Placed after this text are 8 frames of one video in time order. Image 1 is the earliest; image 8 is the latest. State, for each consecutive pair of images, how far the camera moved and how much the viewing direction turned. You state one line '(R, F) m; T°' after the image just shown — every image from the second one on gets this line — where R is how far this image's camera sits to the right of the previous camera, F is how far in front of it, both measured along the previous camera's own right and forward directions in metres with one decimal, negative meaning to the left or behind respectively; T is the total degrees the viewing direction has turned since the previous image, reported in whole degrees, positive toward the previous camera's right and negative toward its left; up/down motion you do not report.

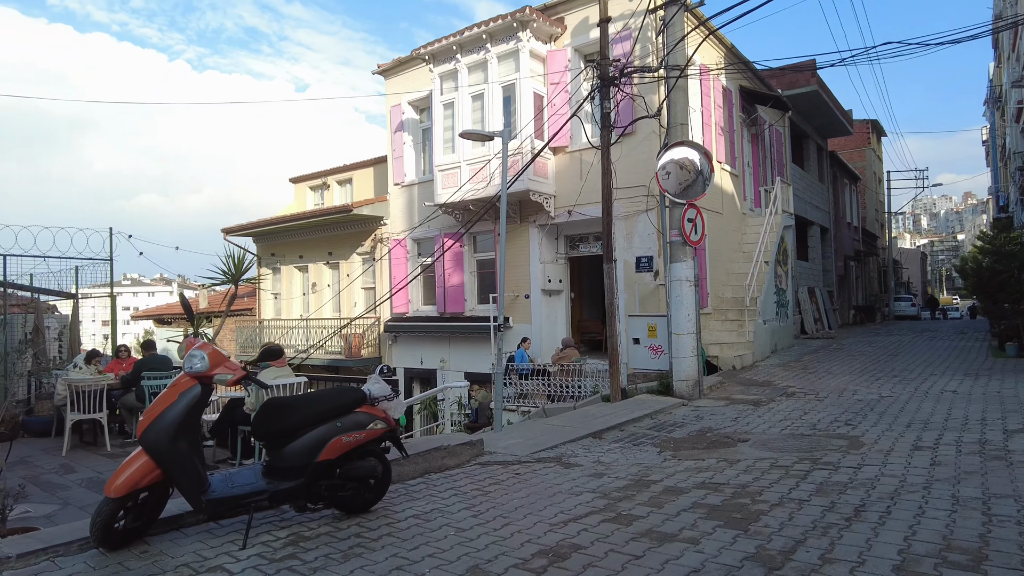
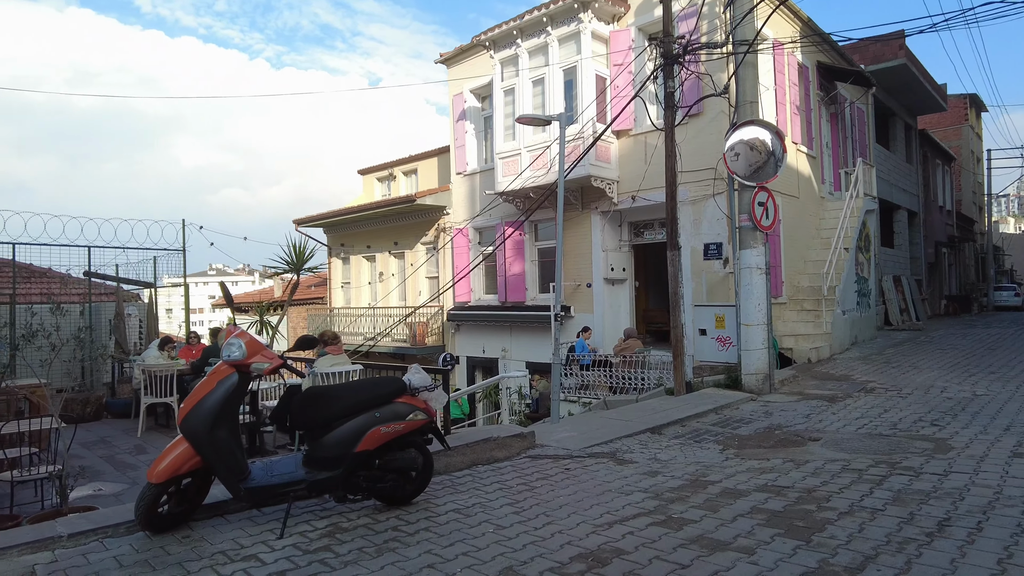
(+0.2, +0.2) m; -6°
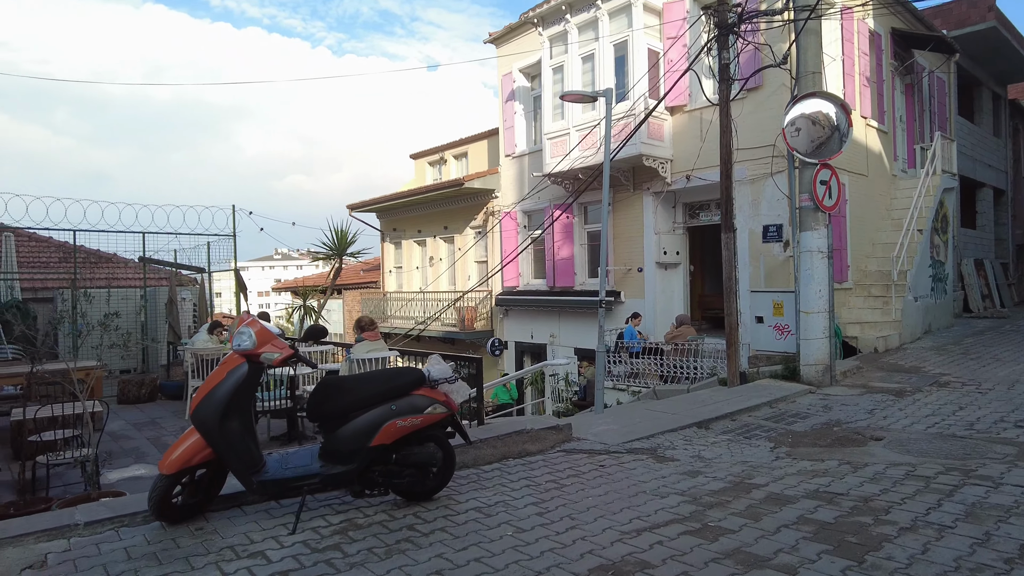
(+0.2, +0.3) m; -5°
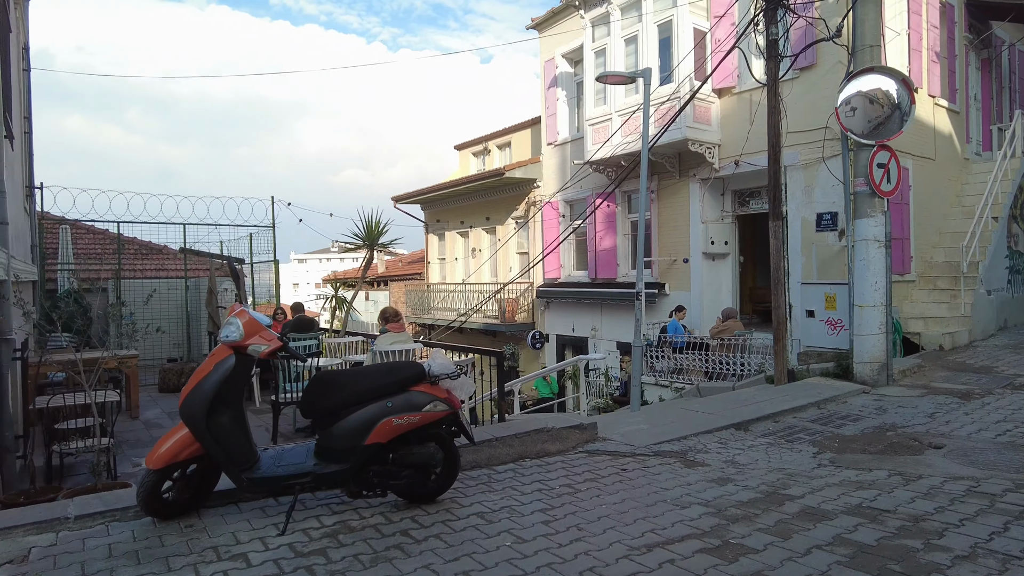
(+0.3, +0.3) m; -5°
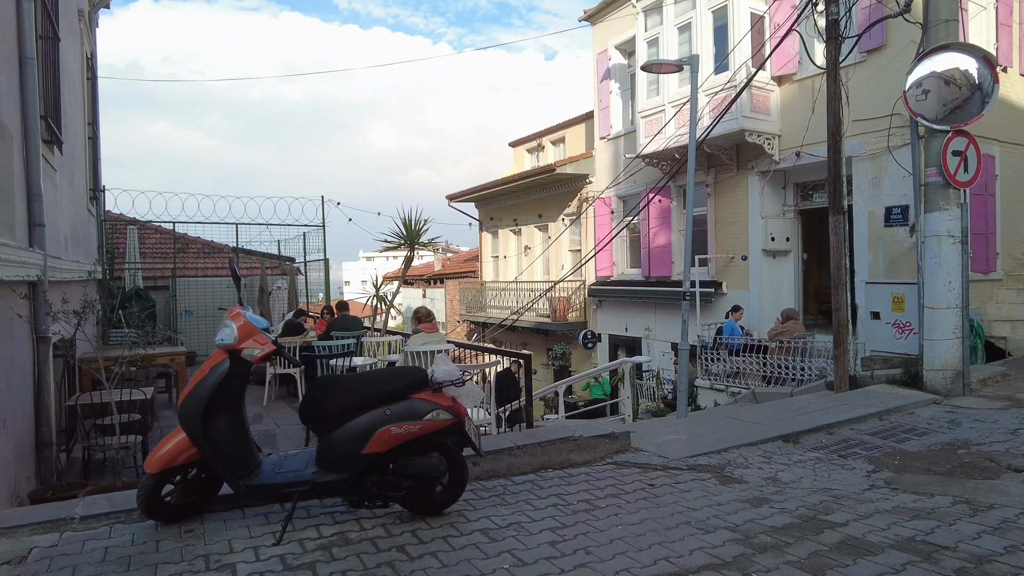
(+0.3, +0.3) m; -6°
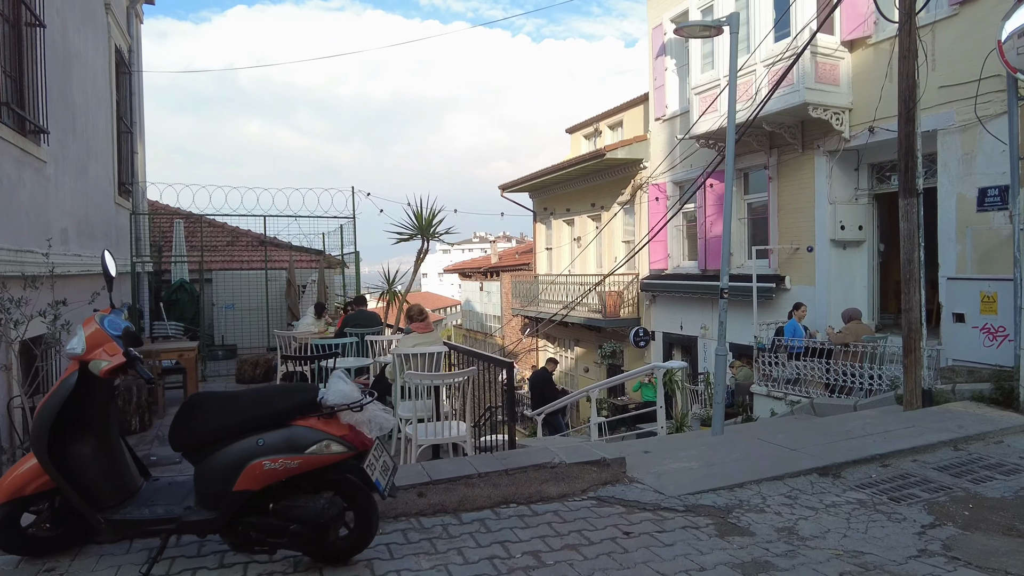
(+0.8, +0.9) m; -7°
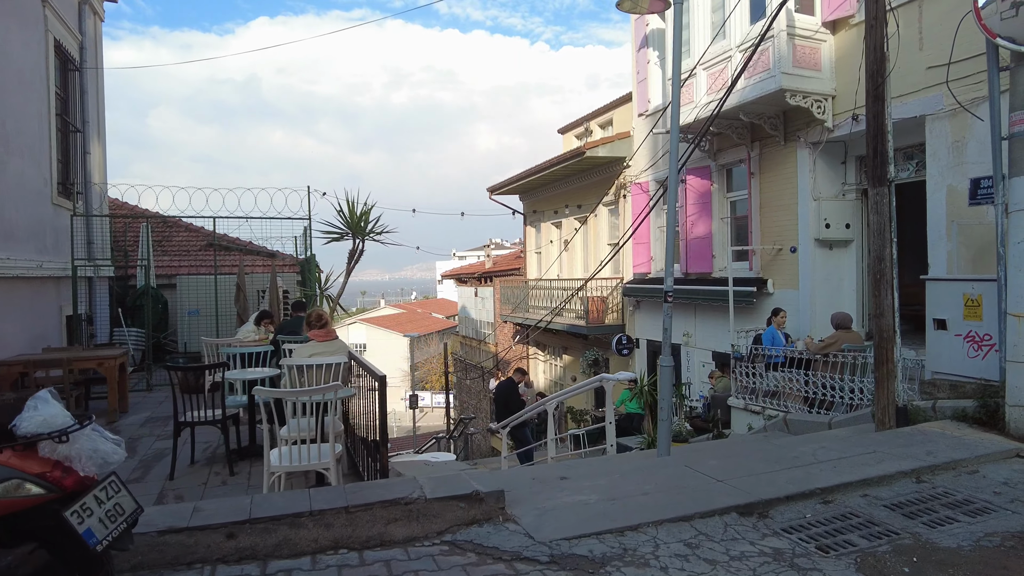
(+1.0, +0.8) m; -2°
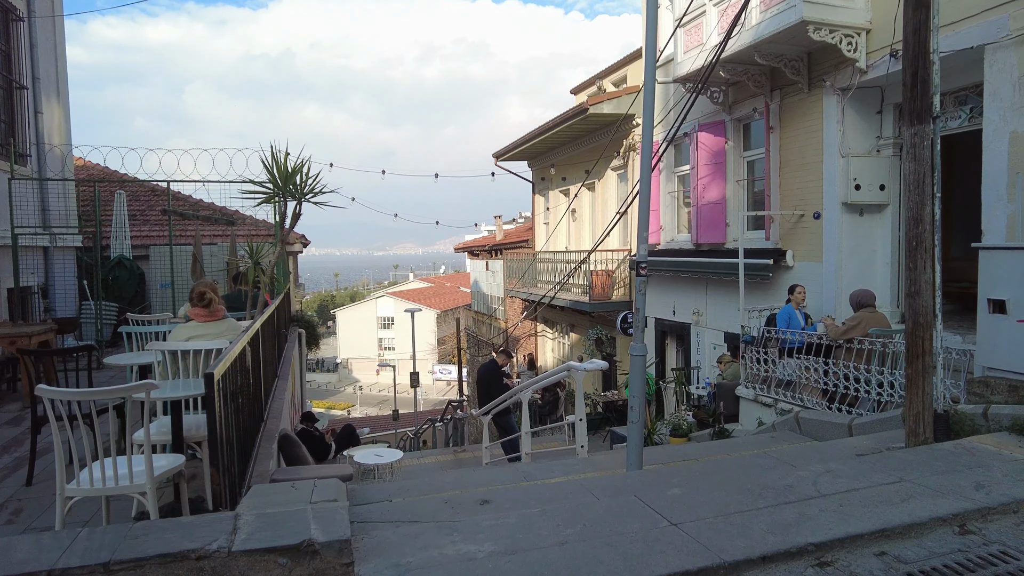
(+0.8, +1.3) m; -3°
